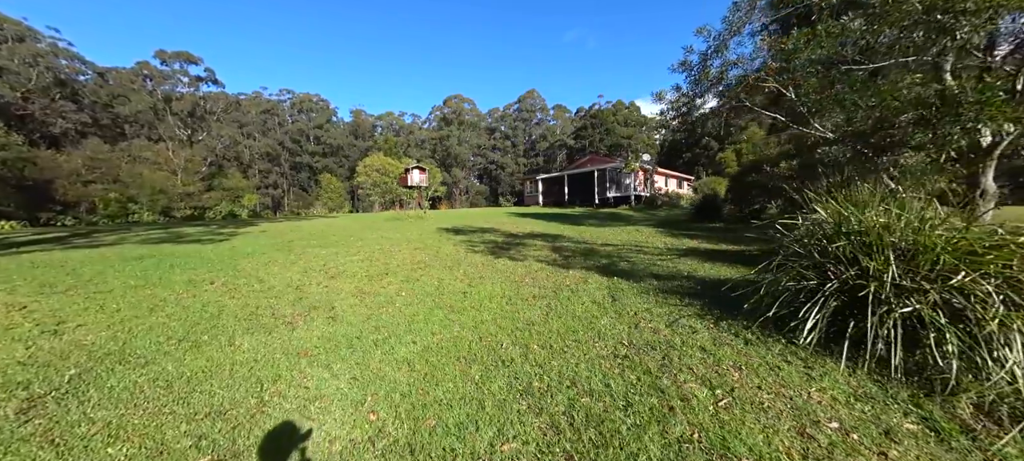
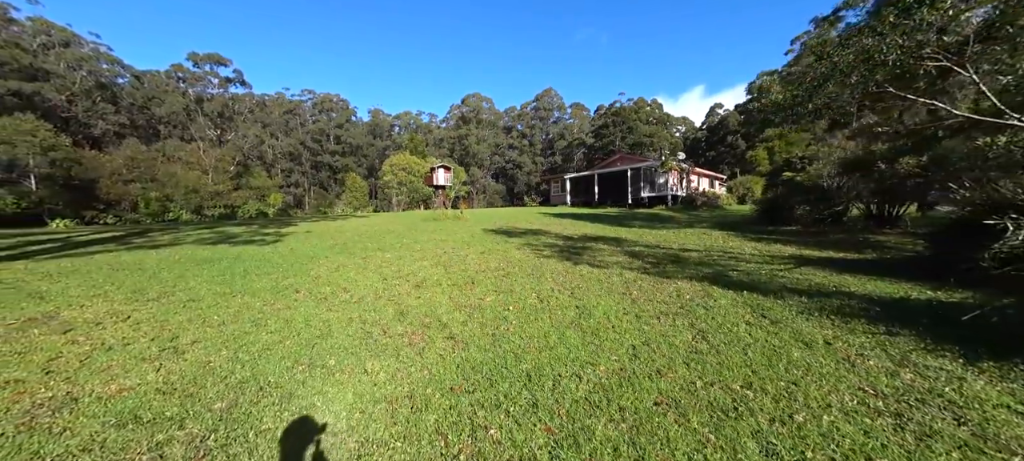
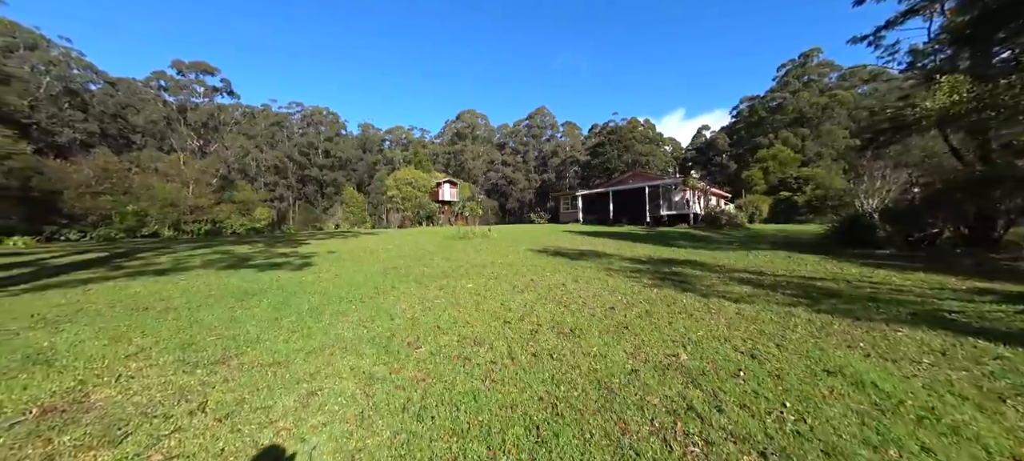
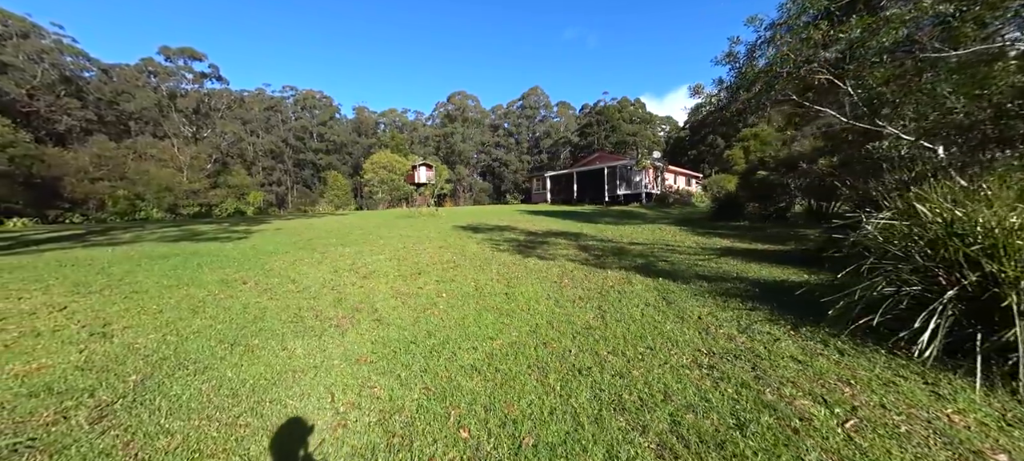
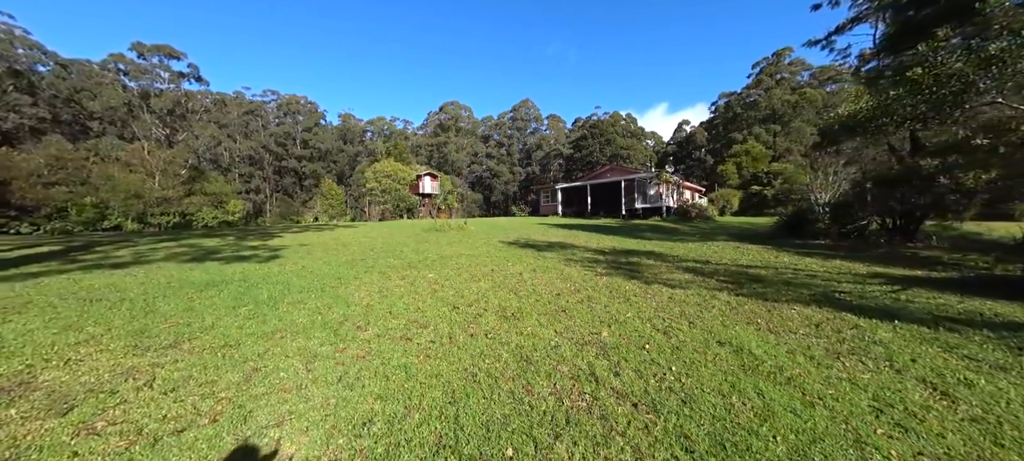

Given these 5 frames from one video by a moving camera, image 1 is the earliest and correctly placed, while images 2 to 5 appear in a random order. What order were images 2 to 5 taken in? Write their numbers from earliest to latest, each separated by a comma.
4, 2, 5, 3
